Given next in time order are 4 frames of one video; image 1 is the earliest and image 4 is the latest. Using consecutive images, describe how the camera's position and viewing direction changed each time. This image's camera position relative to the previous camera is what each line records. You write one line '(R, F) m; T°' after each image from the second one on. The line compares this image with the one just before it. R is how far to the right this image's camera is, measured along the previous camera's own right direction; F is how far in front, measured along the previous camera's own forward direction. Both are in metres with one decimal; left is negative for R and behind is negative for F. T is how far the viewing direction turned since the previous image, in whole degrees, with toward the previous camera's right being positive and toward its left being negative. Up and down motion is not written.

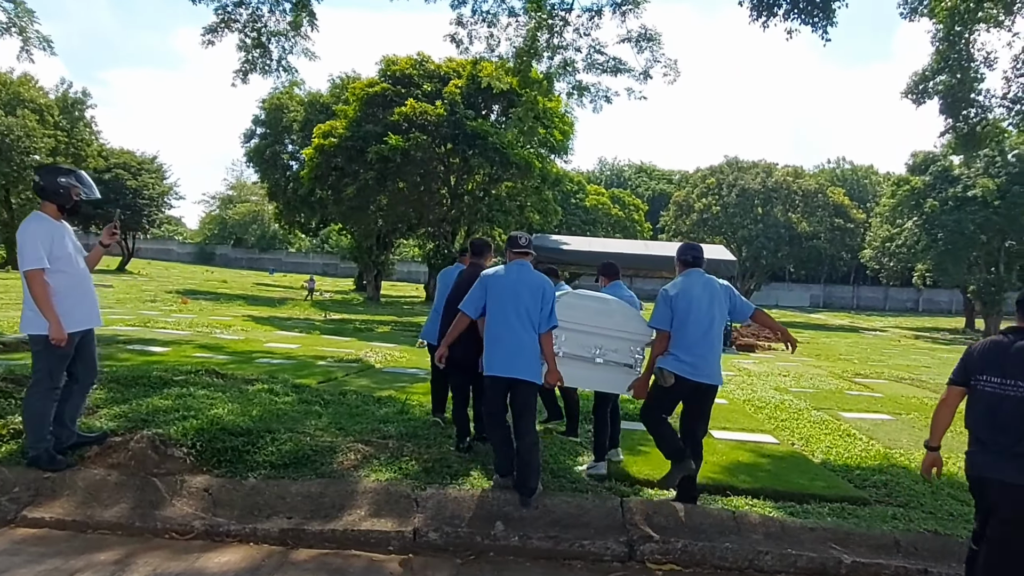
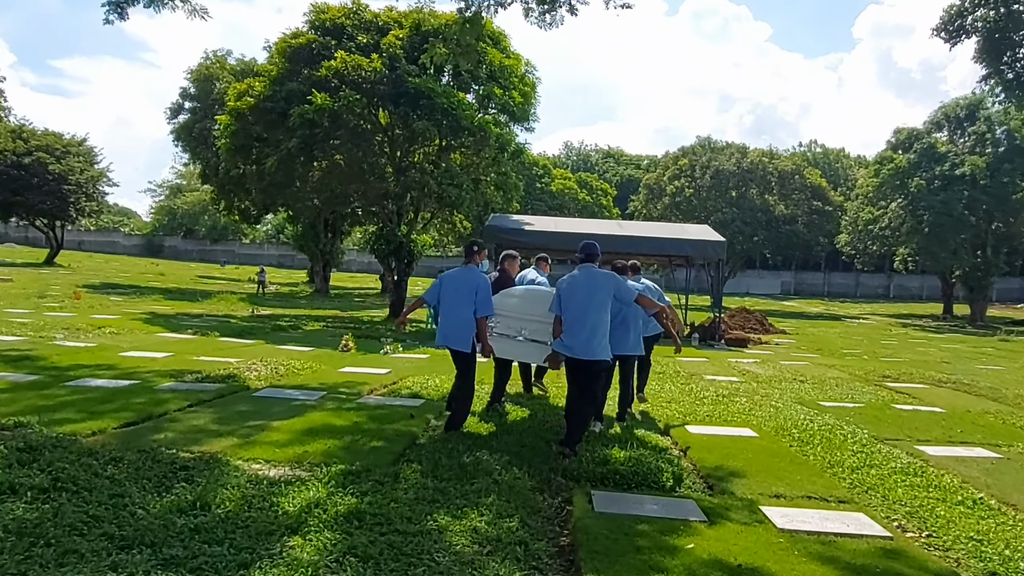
(+0.4, +3.3) m; +3°
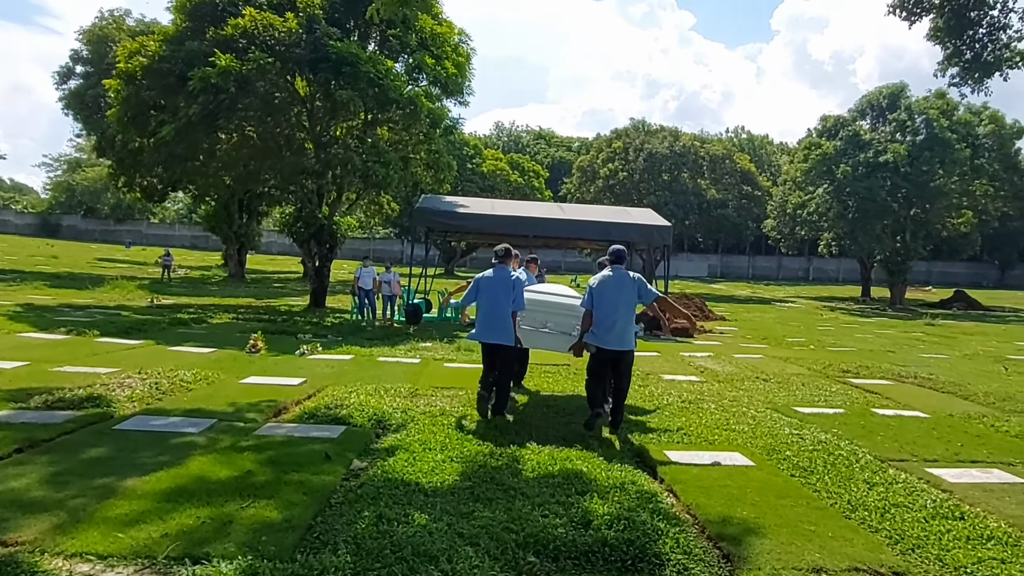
(-0.1, +1.4) m; +6°
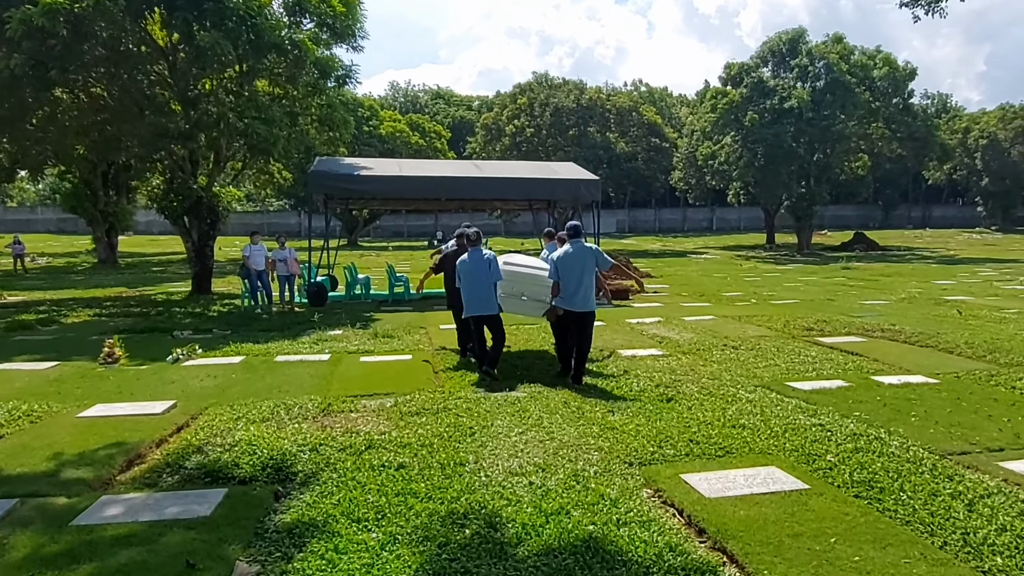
(-0.2, +1.8) m; +7°
